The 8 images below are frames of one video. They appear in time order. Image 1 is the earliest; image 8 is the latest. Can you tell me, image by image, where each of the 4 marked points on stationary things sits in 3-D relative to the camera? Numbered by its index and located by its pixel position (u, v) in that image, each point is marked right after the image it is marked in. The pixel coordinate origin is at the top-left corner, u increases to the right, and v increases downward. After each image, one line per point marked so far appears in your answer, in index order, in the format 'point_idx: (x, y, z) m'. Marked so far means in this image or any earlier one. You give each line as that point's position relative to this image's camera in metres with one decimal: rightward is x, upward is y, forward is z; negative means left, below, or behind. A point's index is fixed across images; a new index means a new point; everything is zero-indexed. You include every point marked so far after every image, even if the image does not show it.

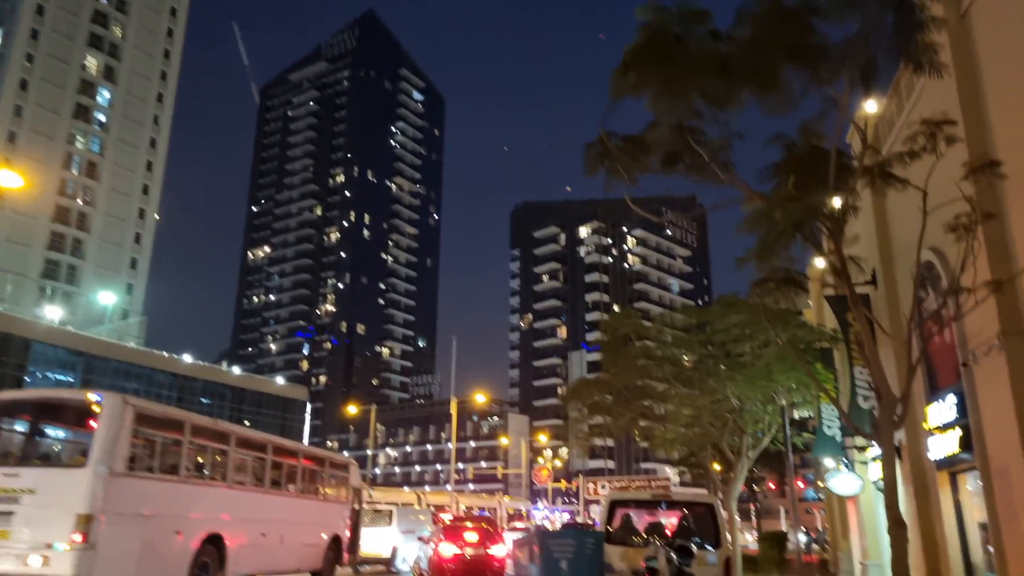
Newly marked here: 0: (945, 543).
0: (+8.3, -4.9, +14.4) m
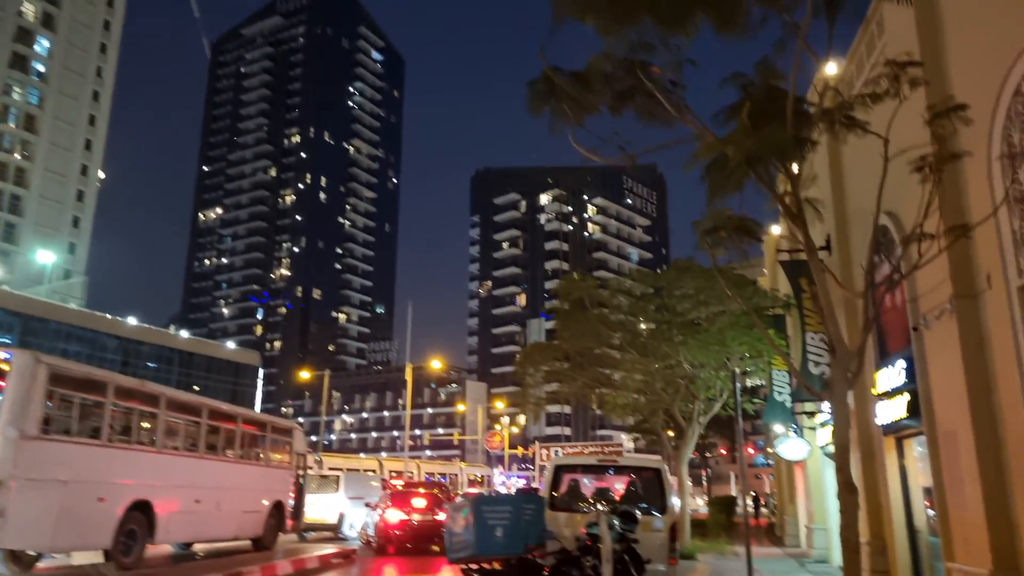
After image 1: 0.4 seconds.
0: (+7.3, -4.2, +14.4) m
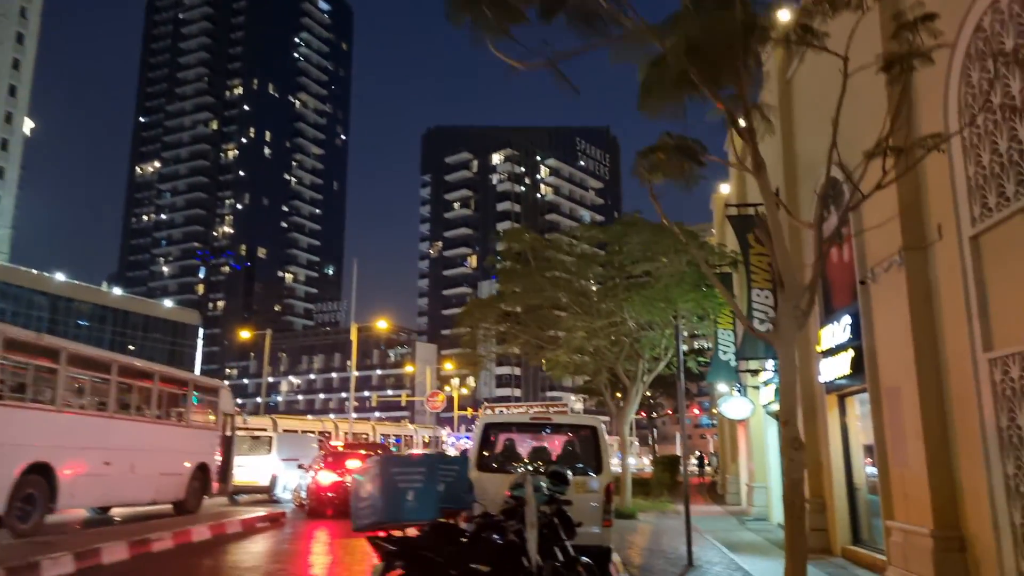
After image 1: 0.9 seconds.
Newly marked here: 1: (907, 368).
0: (+6.1, -3.4, +14.2) m
1: (+5.4, -1.1, +10.2) m
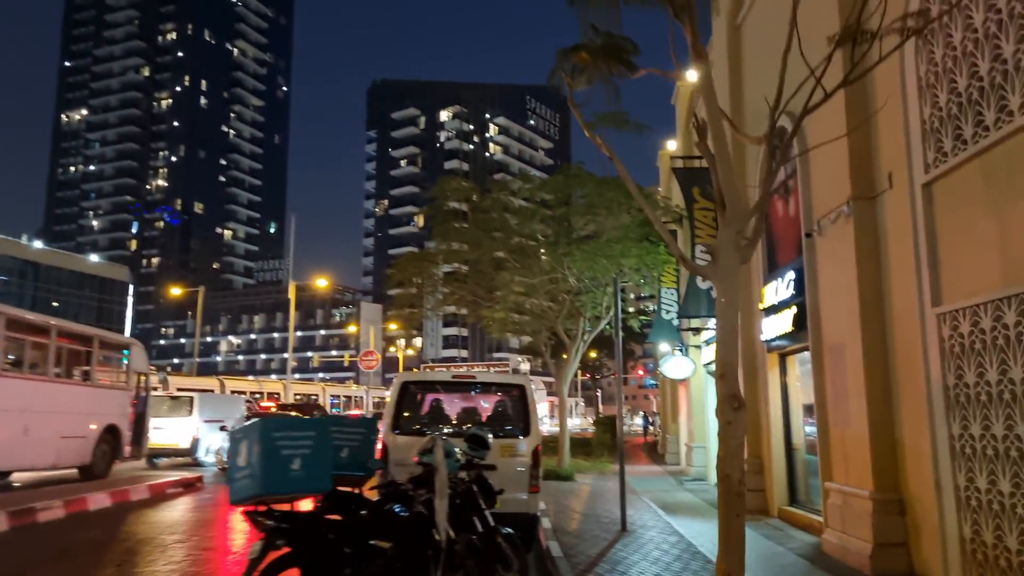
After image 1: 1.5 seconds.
0: (+4.8, -2.5, +13.9) m
1: (+4.4, -0.5, +9.7) m
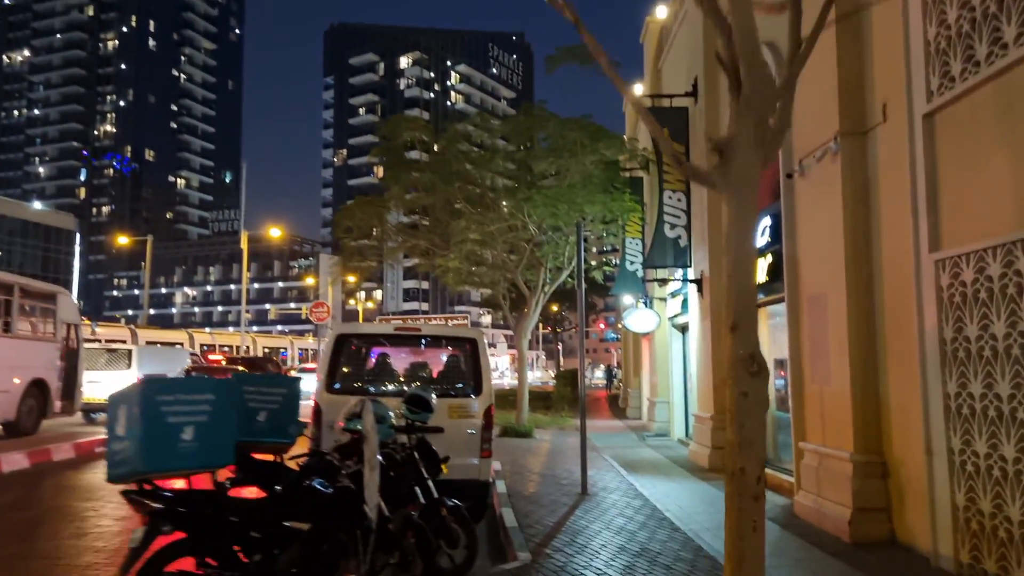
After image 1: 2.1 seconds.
0: (+4.0, -1.6, +13.2) m
1: (+3.8, +0.2, +8.9) m
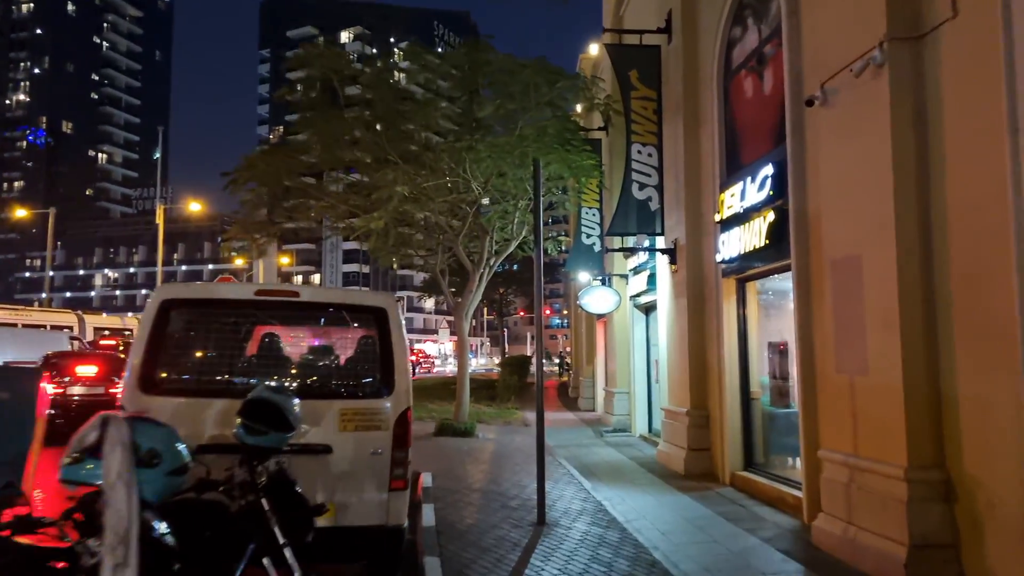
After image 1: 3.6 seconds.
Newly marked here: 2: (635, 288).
0: (+3.1, -1.2, +11.0) m
1: (+3.2, +0.5, +6.7) m
2: (+2.5, 0.0, +15.1) m
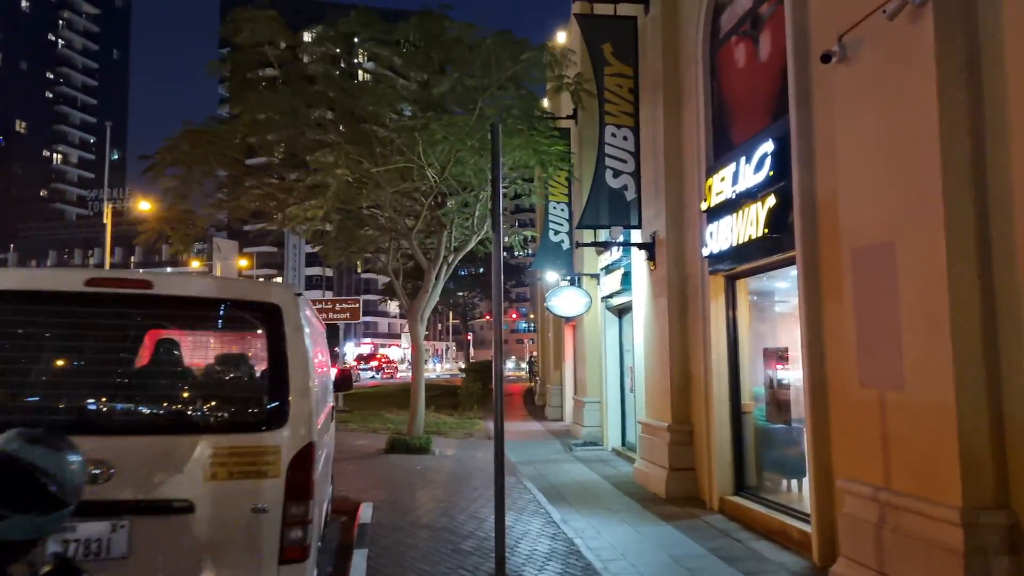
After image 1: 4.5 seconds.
0: (+2.5, -1.2, +9.7) m
1: (+2.9, +0.6, +5.4) m
2: (+1.8, 0.0, +13.8) m
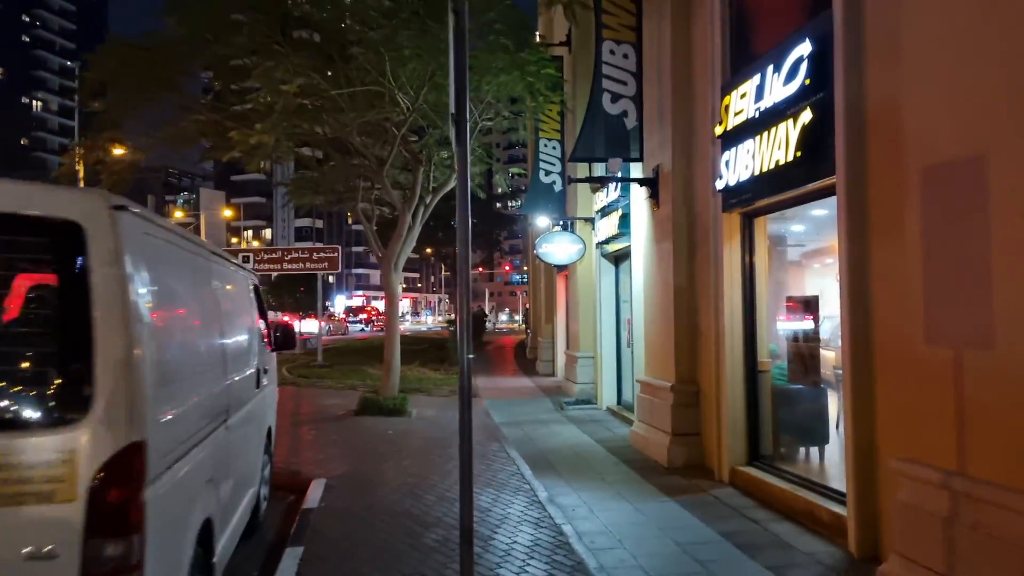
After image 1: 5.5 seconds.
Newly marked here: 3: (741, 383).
0: (+2.3, -0.5, +8.4) m
1: (+2.7, +1.0, +4.0) m
2: (+1.5, +0.9, +12.4) m
3: (+2.5, -1.0, +8.2) m
